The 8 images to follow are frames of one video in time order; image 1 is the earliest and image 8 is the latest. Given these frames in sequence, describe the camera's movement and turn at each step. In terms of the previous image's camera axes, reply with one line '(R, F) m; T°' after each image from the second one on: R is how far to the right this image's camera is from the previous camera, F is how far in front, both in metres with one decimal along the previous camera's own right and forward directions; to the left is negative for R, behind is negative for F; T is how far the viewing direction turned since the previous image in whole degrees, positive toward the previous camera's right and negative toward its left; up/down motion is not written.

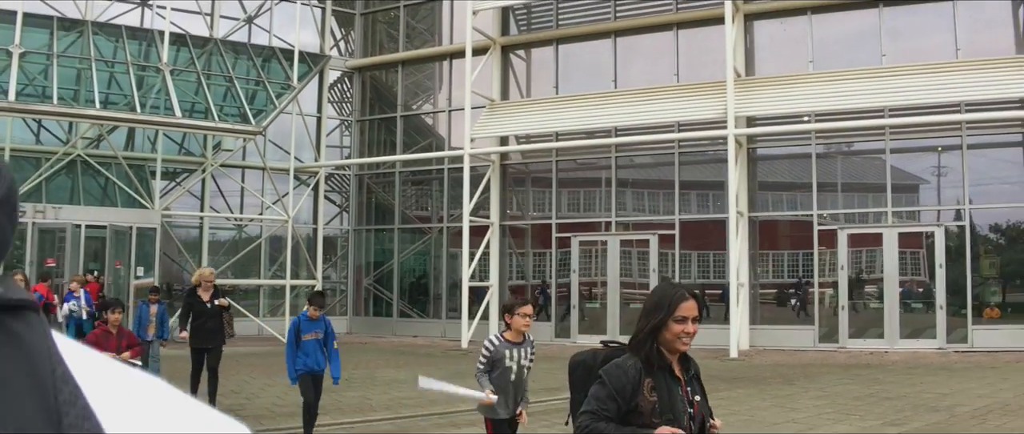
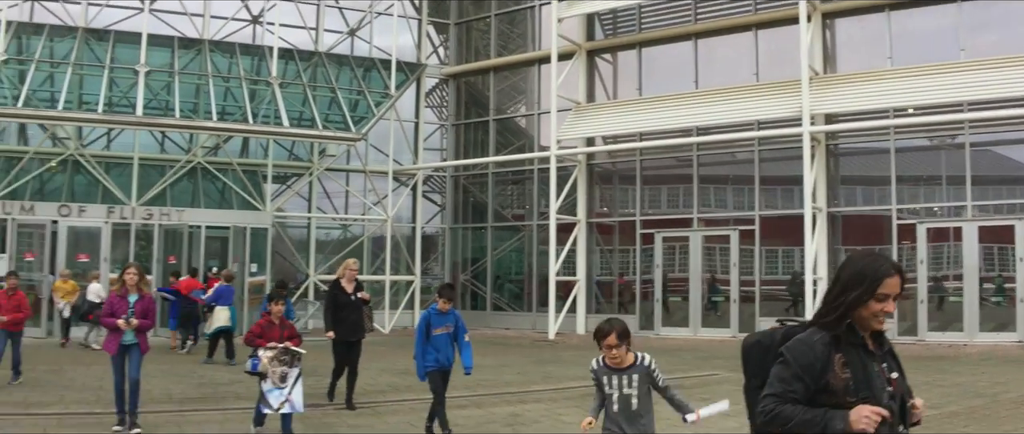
(-0.7, -0.9) m; -4°
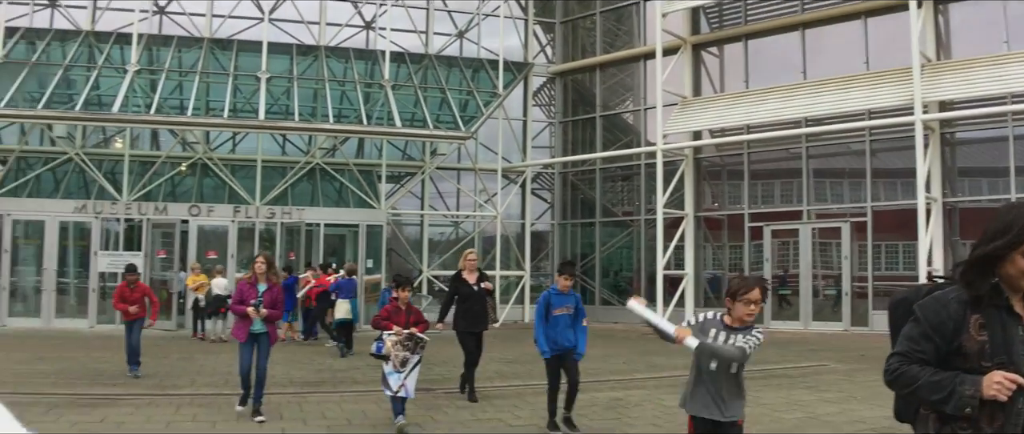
(-0.9, -0.3) m; -5°
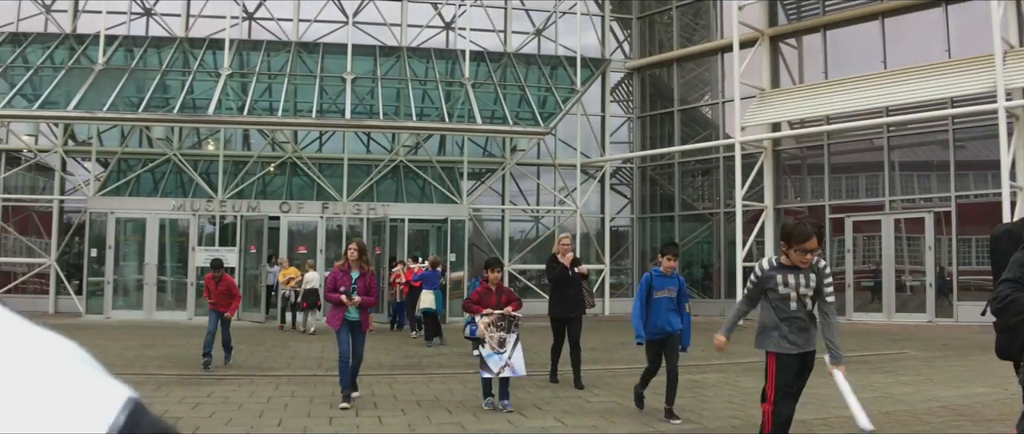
(-0.7, -0.4) m; -4°
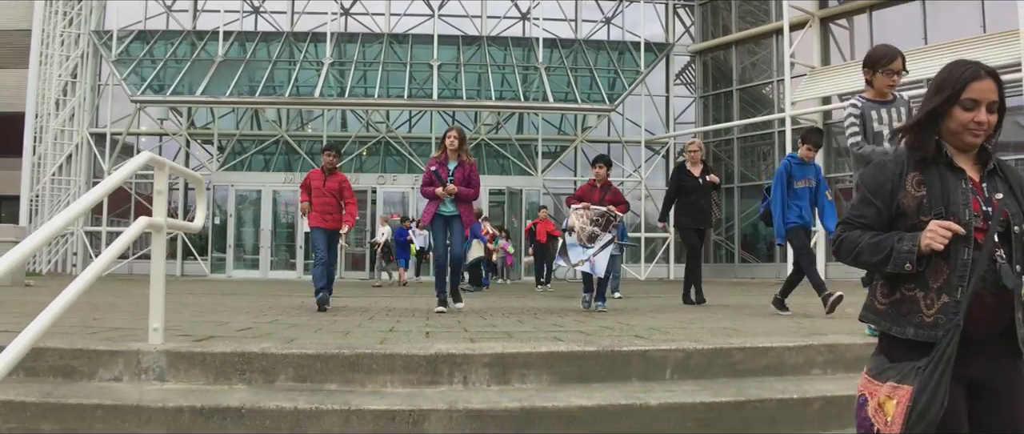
(-0.1, -2.0) m; -5°
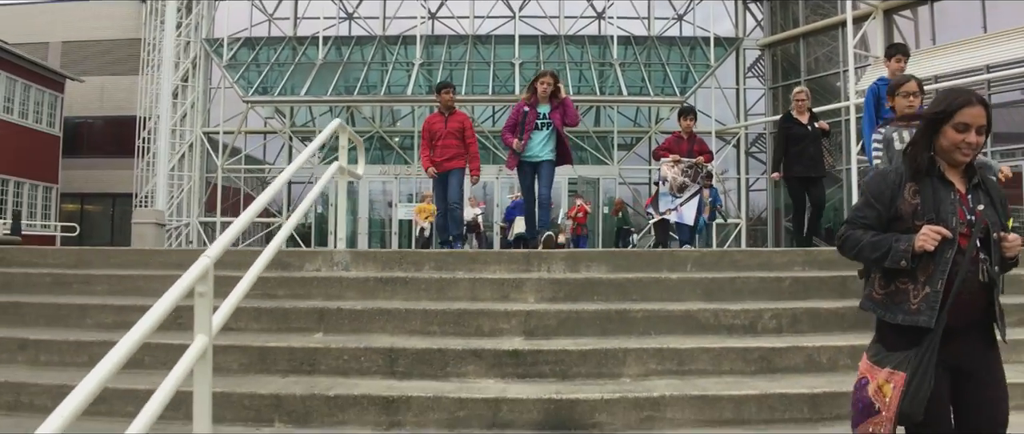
(0.0, -1.4) m; -6°
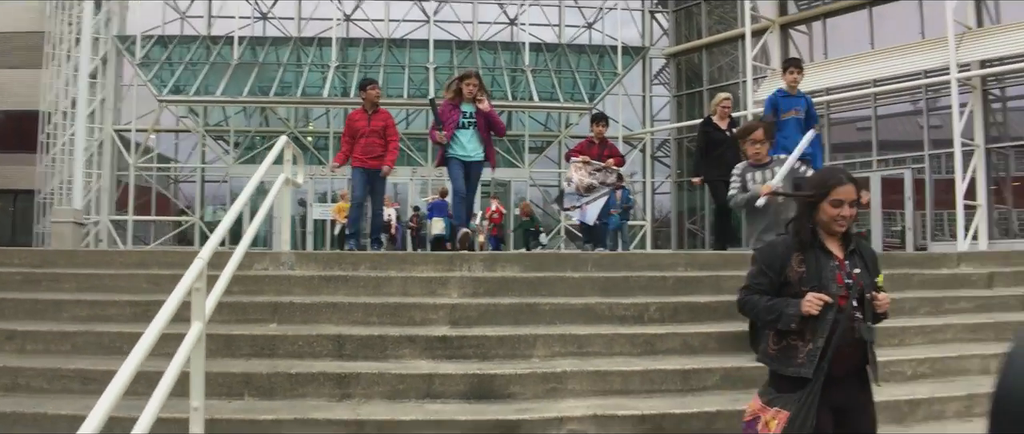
(-0.1, -0.8) m; +7°
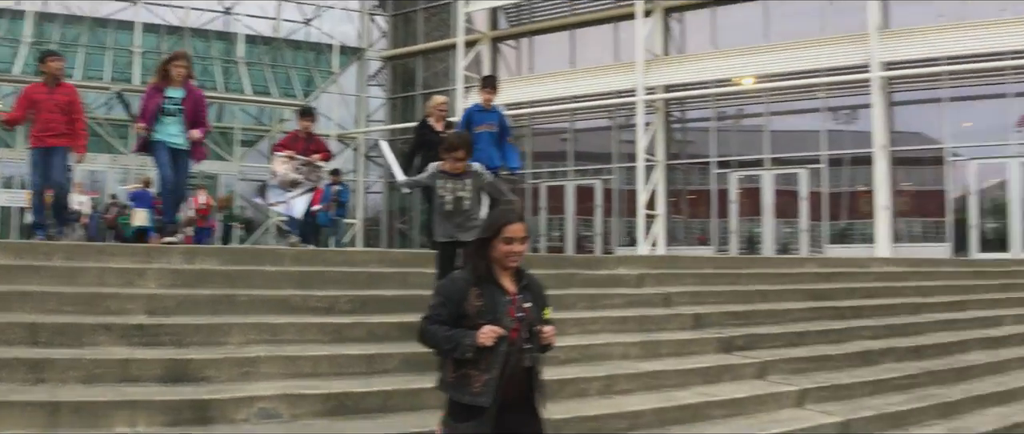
(+0.1, -0.8) m; +20°
